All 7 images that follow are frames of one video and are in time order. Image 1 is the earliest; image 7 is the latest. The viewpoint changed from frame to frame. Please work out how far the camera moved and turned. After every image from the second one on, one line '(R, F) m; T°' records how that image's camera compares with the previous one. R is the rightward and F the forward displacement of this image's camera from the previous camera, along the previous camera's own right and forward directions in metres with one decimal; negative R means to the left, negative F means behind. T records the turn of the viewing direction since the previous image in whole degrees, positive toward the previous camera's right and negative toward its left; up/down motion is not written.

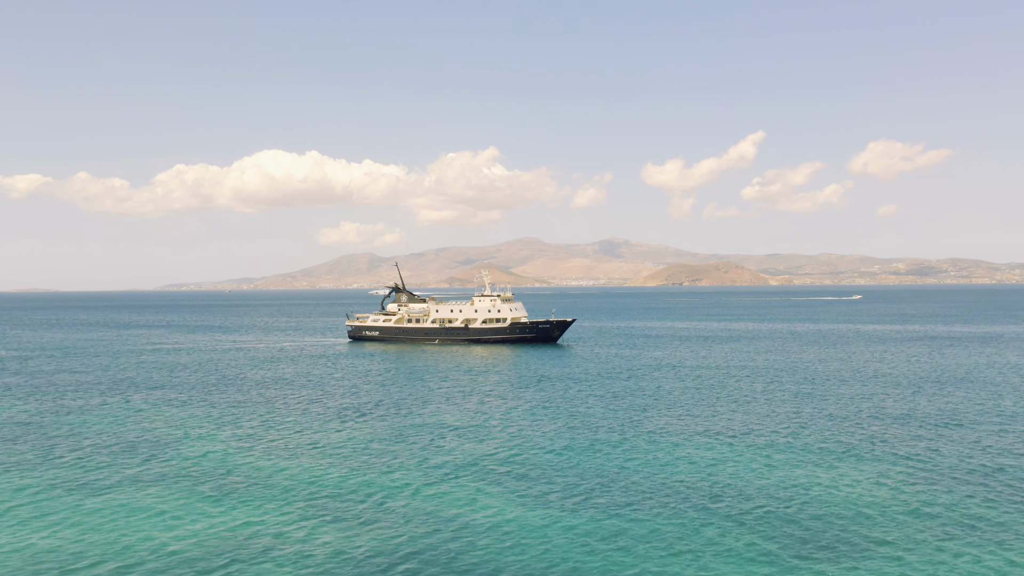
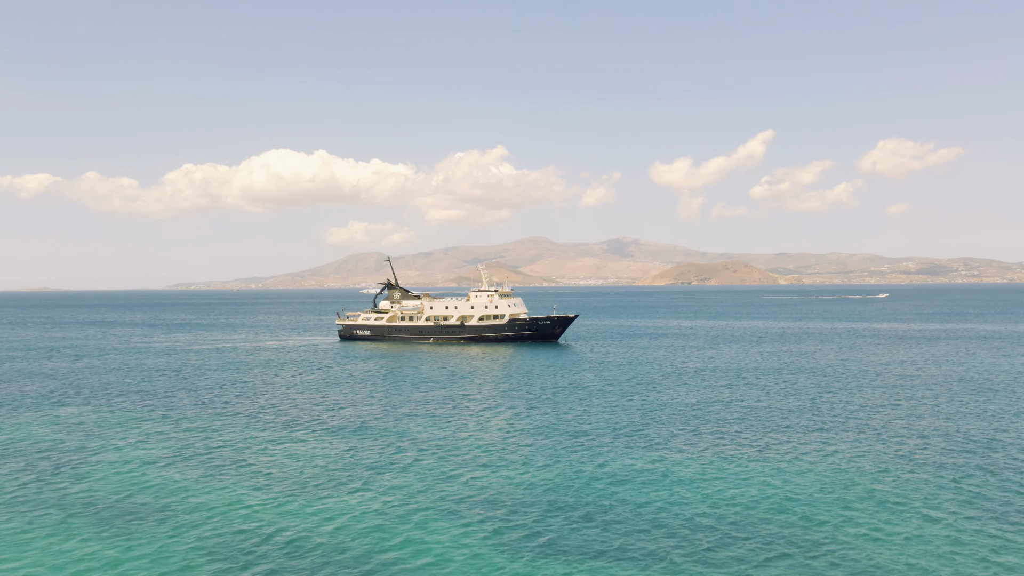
(+1.7, +4.3) m; -1°
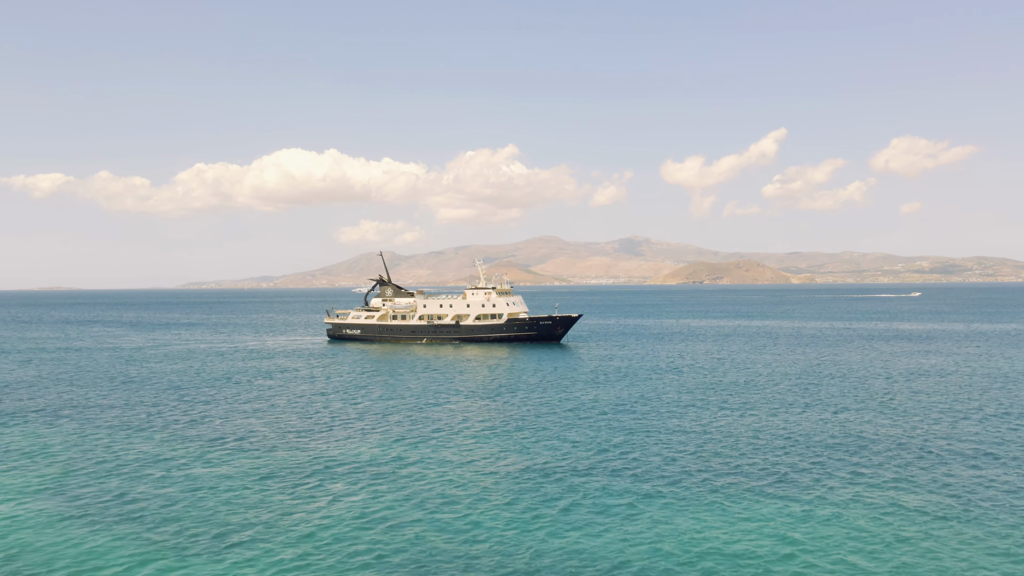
(+1.8, +5.4) m; -1°
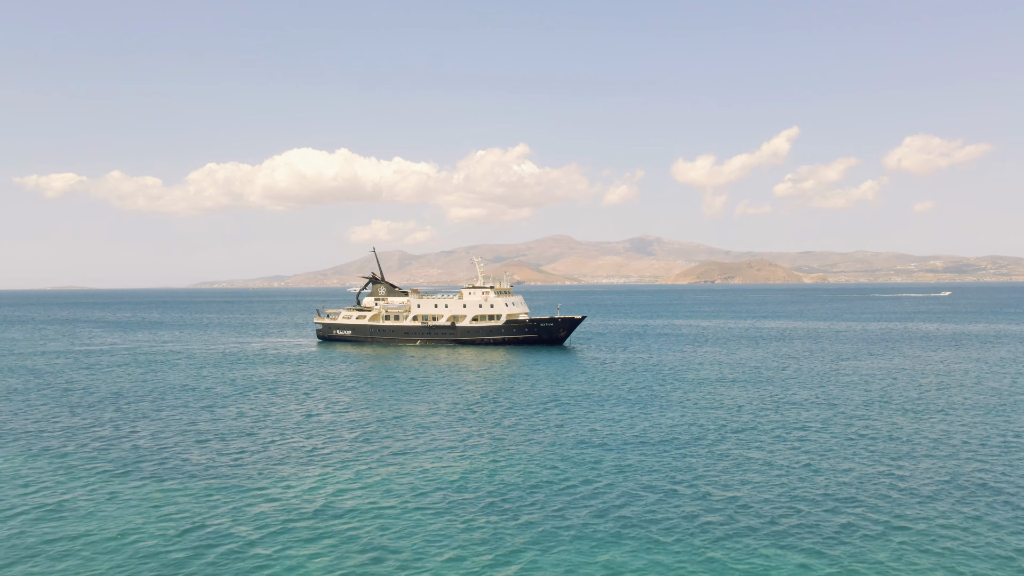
(+1.7, +4.4) m; -1°
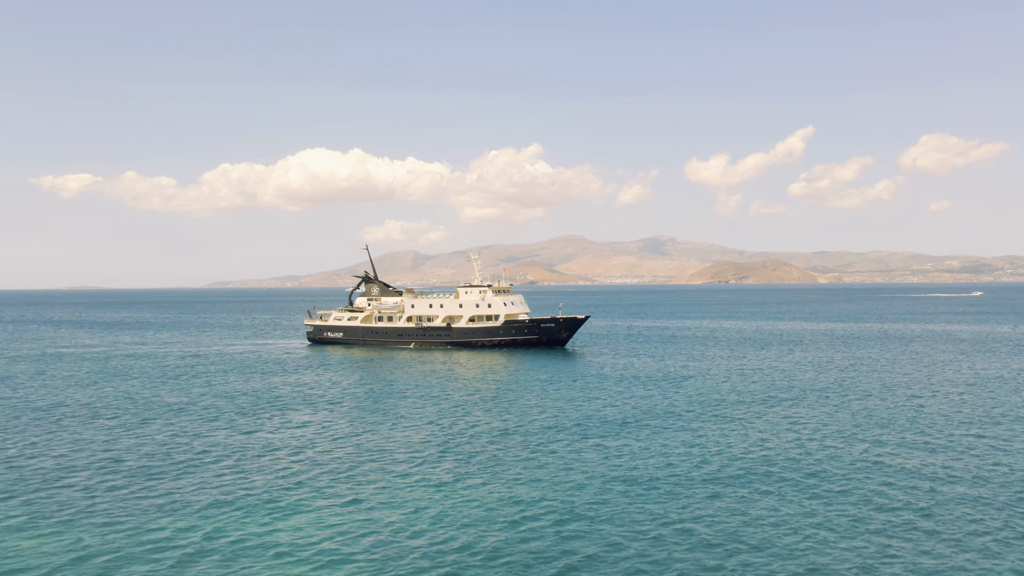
(+2.0, +3.7) m; -1°
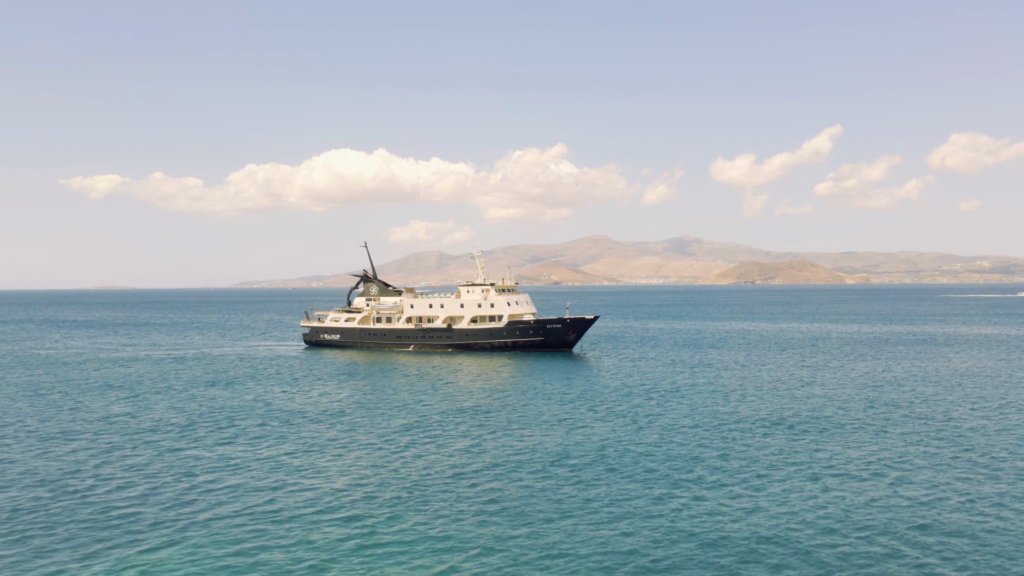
(+2.7, +3.2) m; -2°
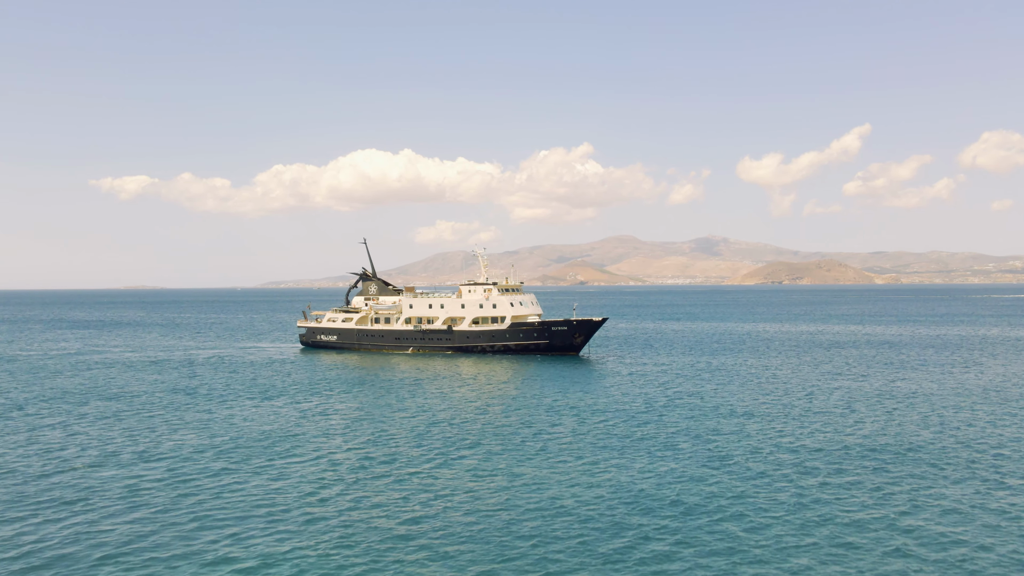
(+2.9, +2.8) m; -2°
